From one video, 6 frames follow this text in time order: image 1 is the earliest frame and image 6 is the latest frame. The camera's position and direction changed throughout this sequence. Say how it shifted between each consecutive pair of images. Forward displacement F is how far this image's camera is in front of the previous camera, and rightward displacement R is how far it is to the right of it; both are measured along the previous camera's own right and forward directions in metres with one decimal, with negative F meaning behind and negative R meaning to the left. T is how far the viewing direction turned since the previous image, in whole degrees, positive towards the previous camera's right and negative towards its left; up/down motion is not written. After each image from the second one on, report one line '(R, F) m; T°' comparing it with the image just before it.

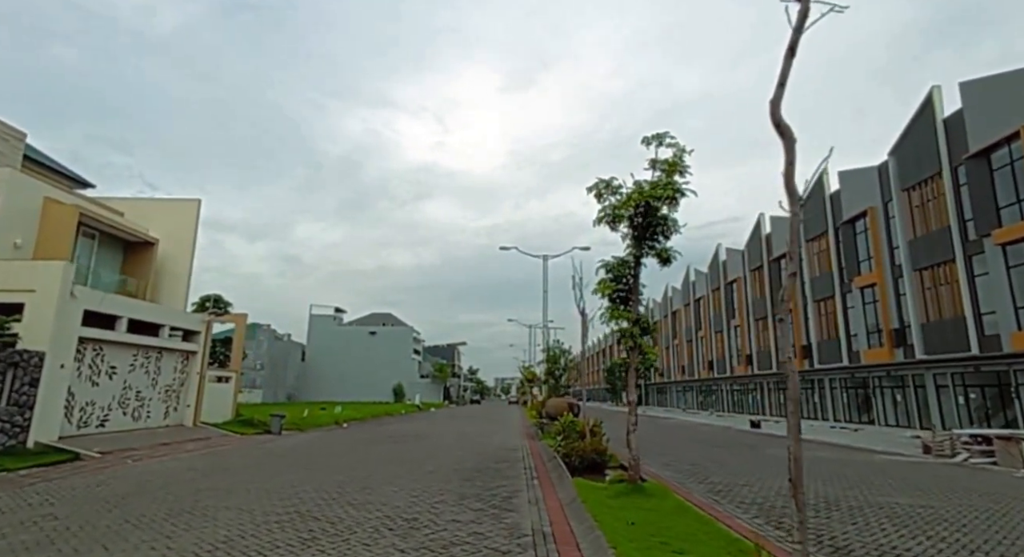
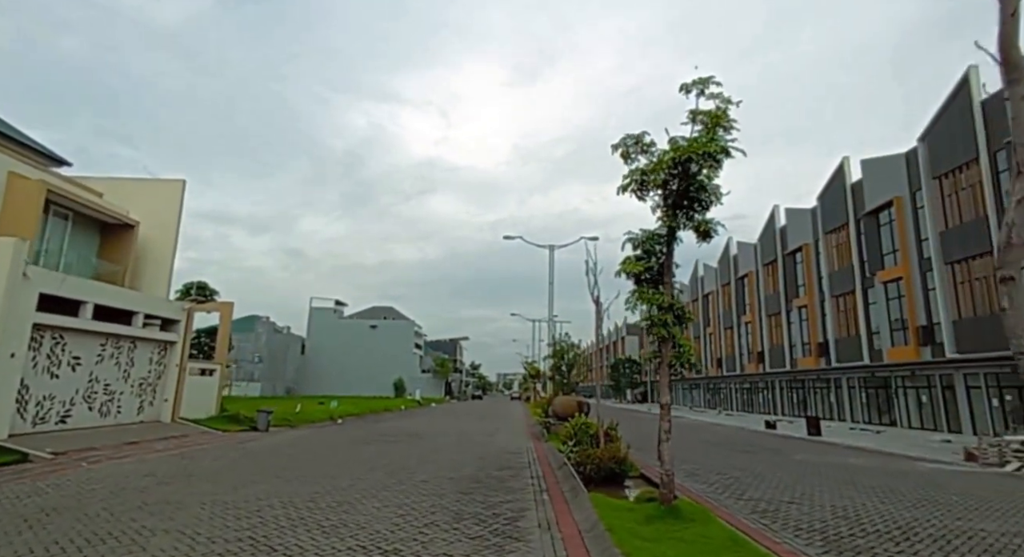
(-0.1, +1.7) m; 0°
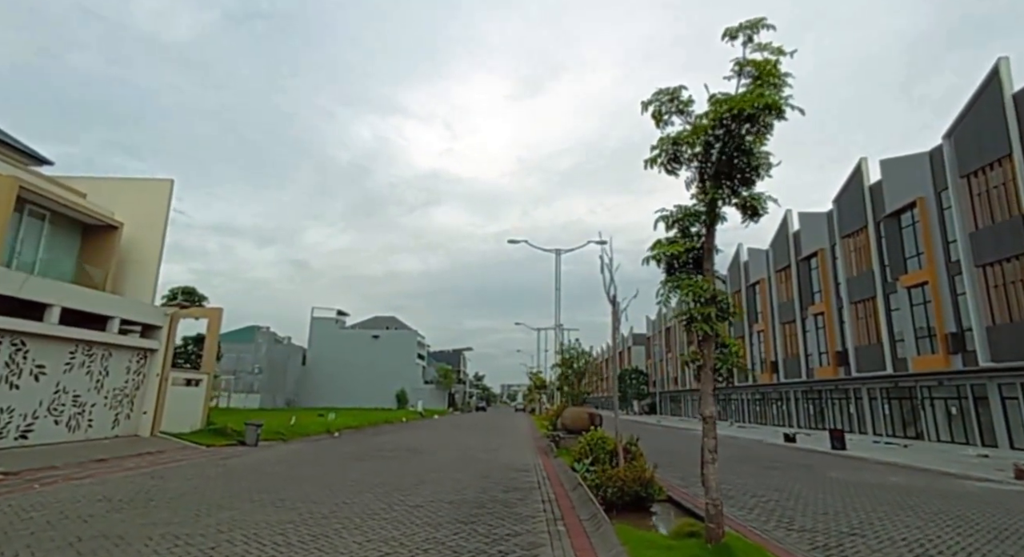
(-0.1, +1.4) m; 0°
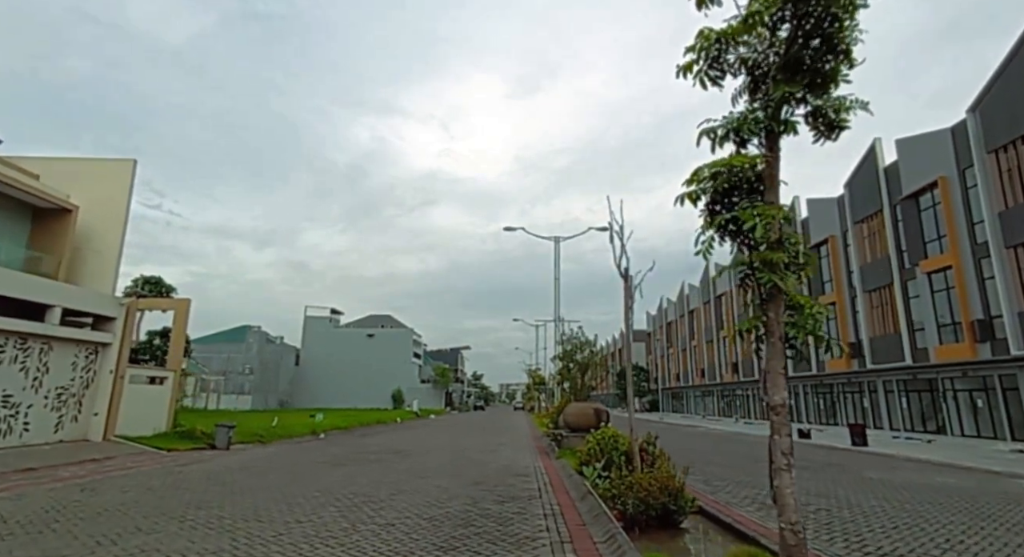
(+0.1, +1.9) m; 0°
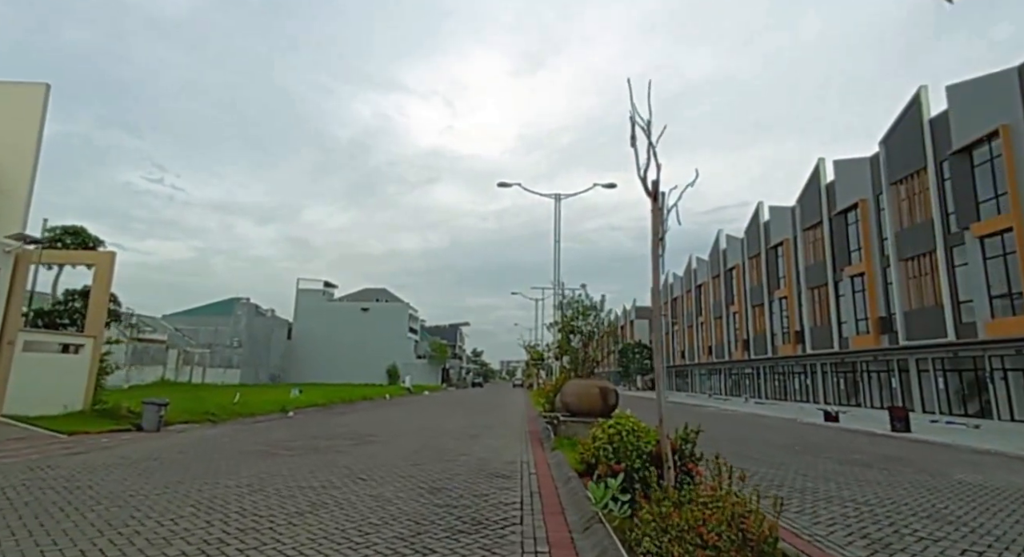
(+0.4, +3.5) m; 0°
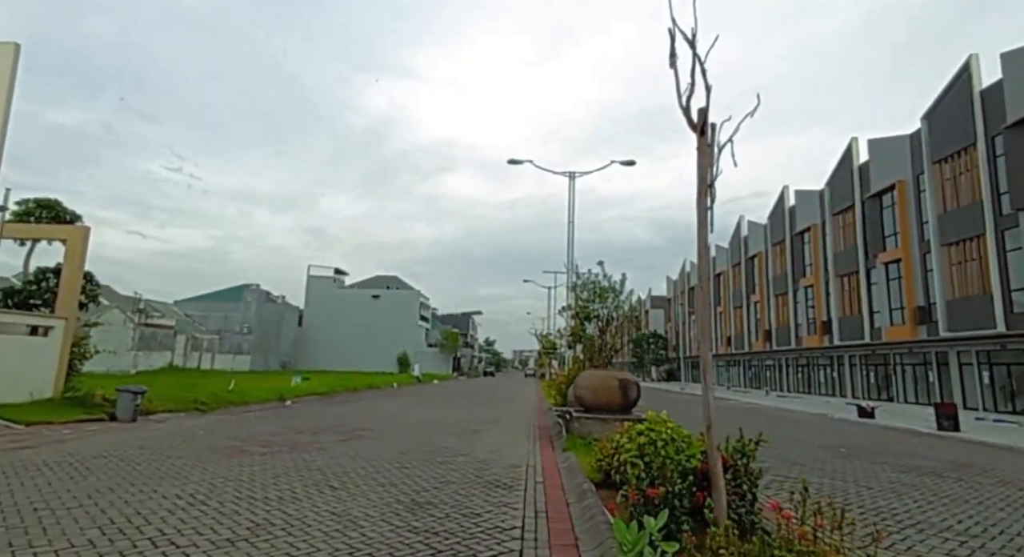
(+0.1, +1.7) m; -1°
